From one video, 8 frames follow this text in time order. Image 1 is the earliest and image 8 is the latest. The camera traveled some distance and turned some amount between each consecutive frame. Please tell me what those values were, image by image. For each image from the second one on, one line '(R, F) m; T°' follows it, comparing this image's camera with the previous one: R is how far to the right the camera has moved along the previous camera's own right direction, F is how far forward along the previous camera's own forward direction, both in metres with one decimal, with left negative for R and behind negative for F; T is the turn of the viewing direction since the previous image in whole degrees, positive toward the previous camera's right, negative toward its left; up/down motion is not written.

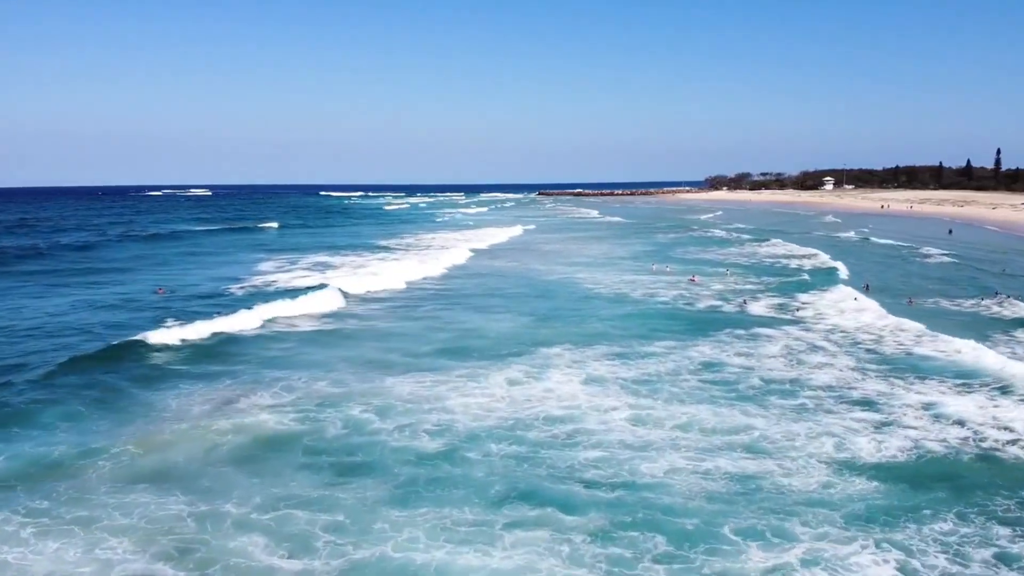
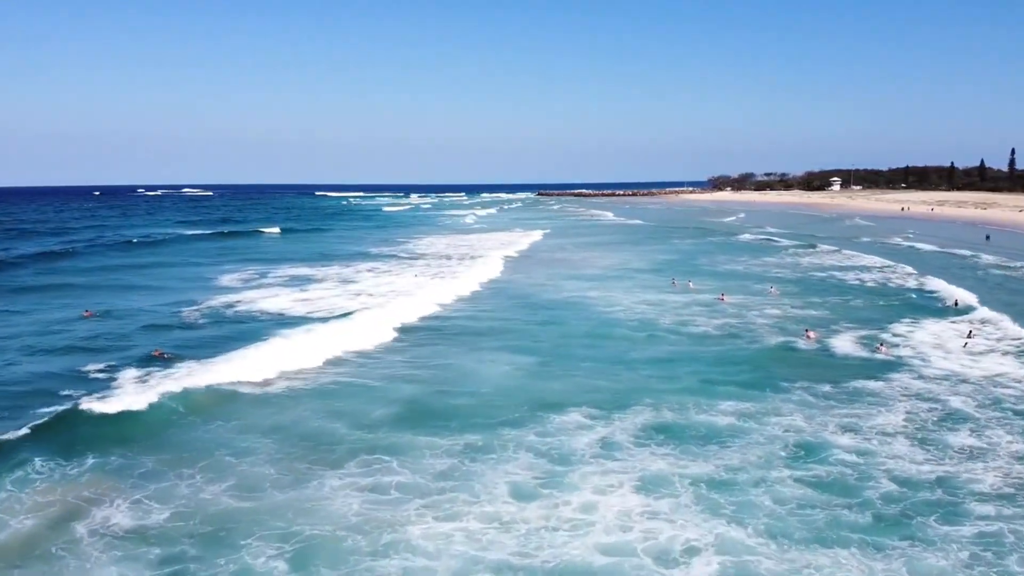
(0.0, +5.1) m; 0°
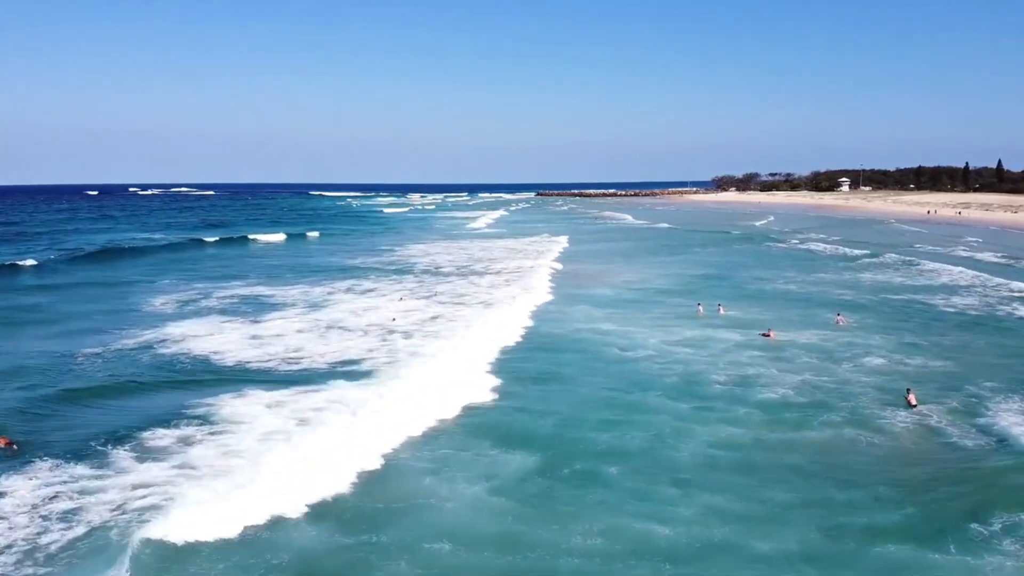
(+0.1, +5.5) m; 0°
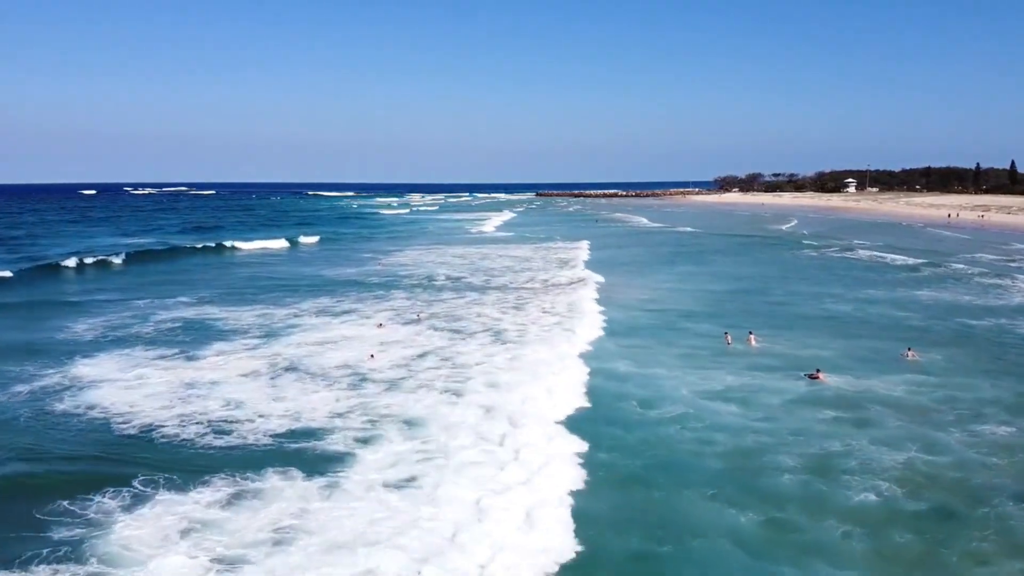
(+0.1, +3.9) m; 0°
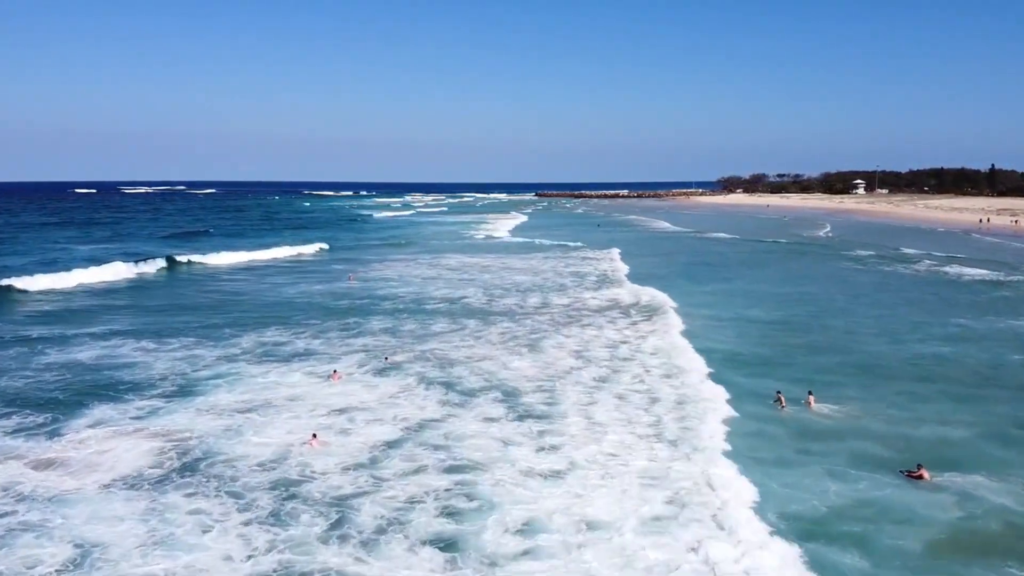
(-0.4, +5.1) m; 0°
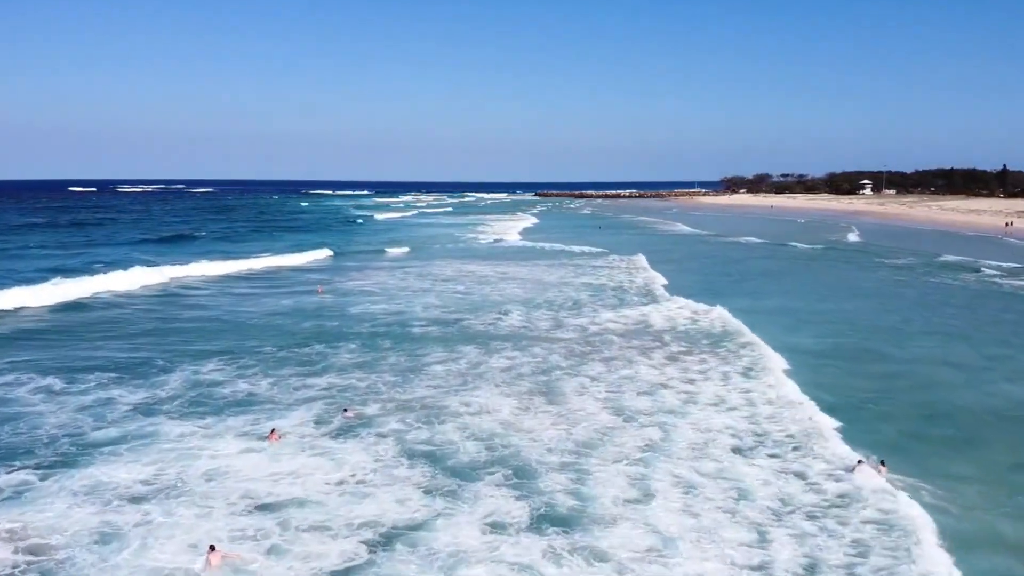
(-0.2, +3.6) m; 0°
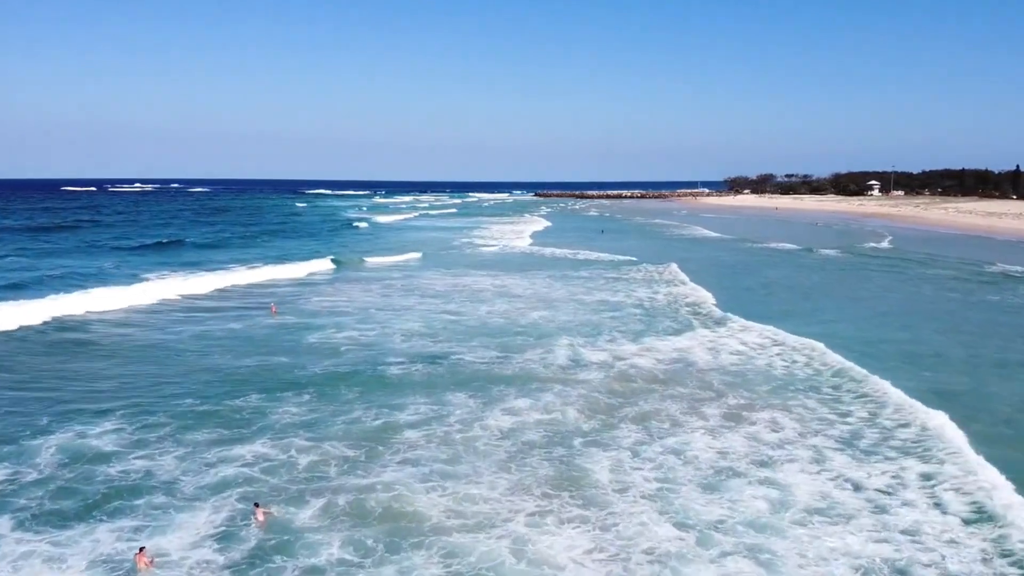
(-0.1, +3.6) m; 0°
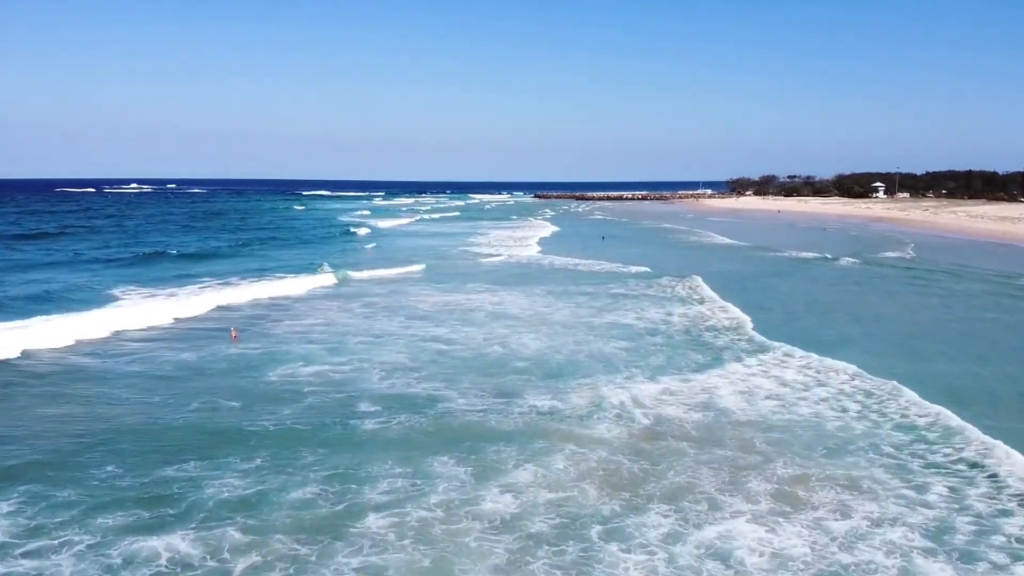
(+0.1, +2.1) m; 0°
